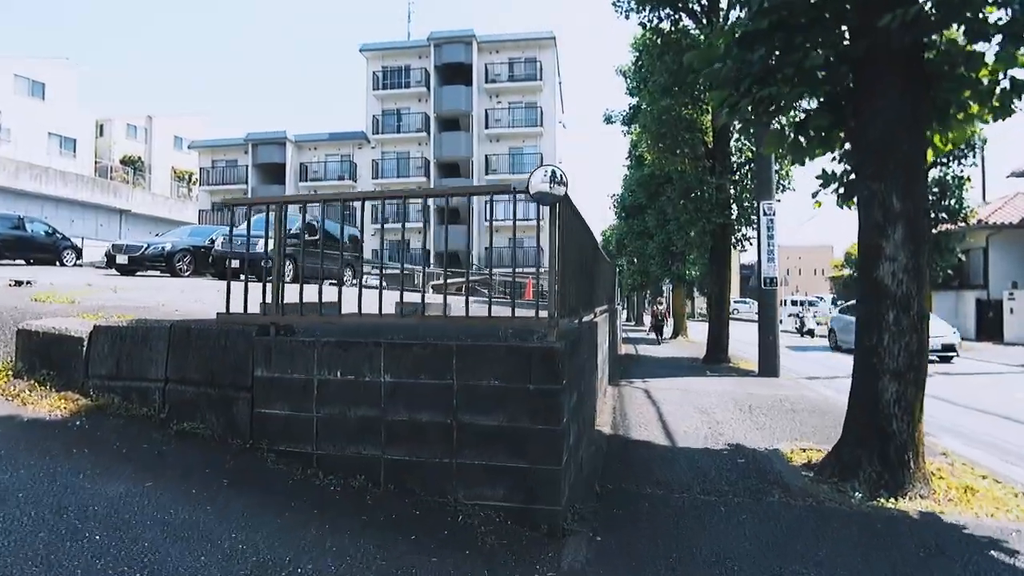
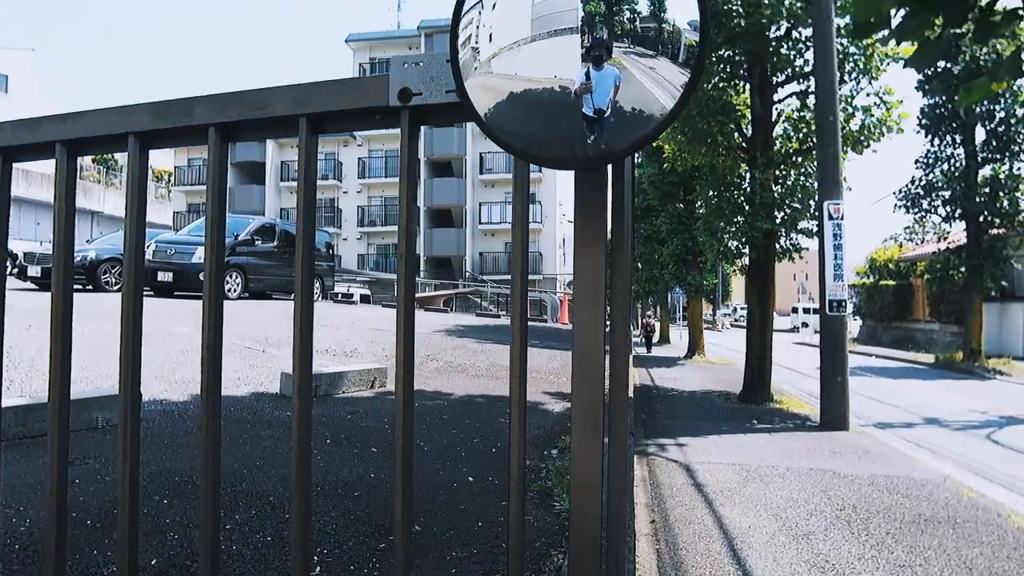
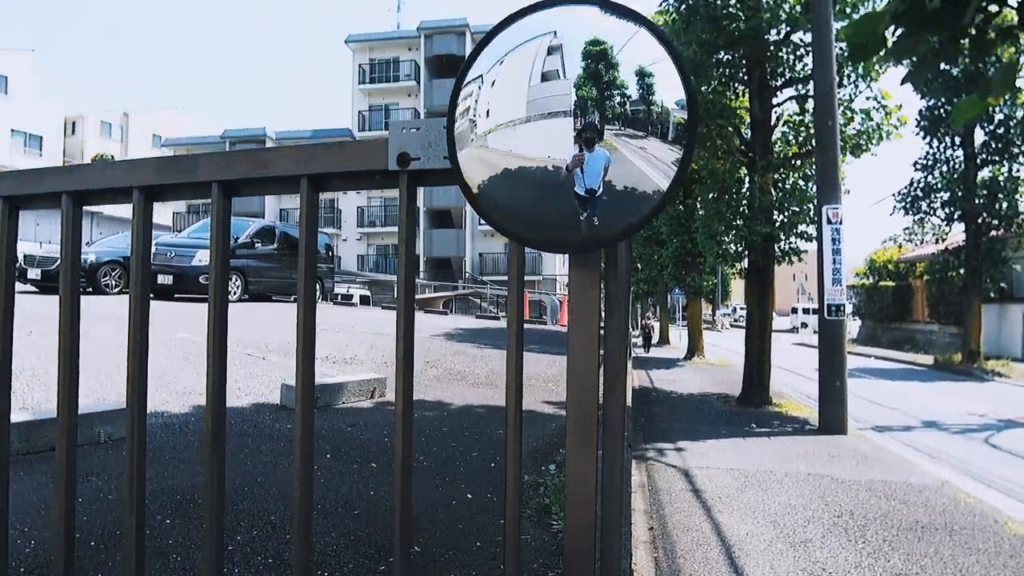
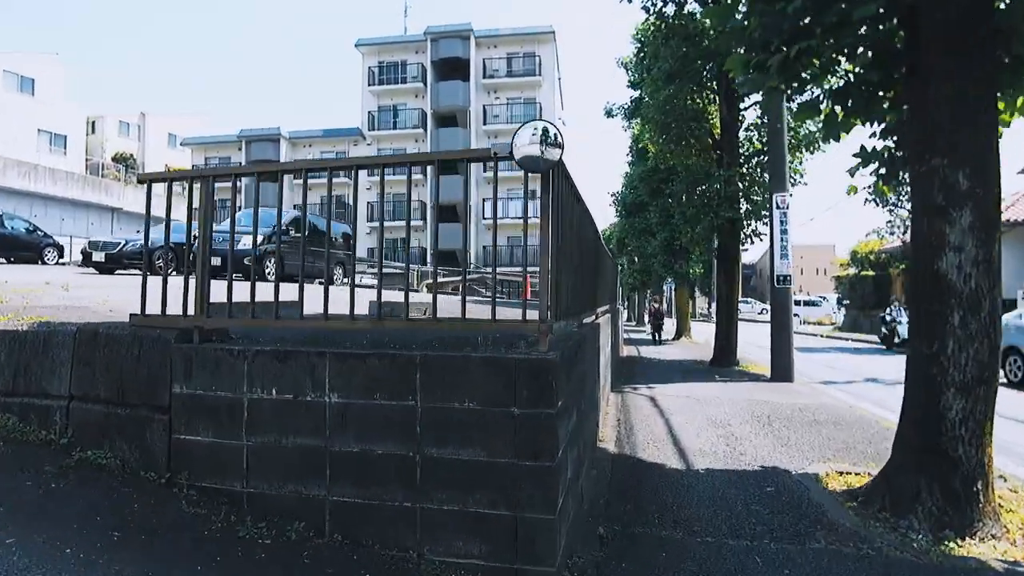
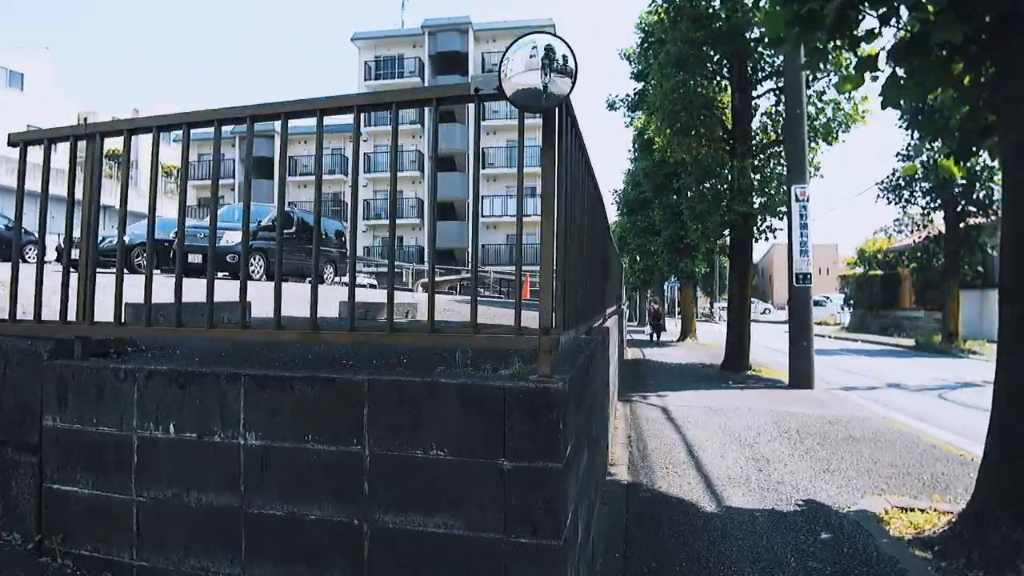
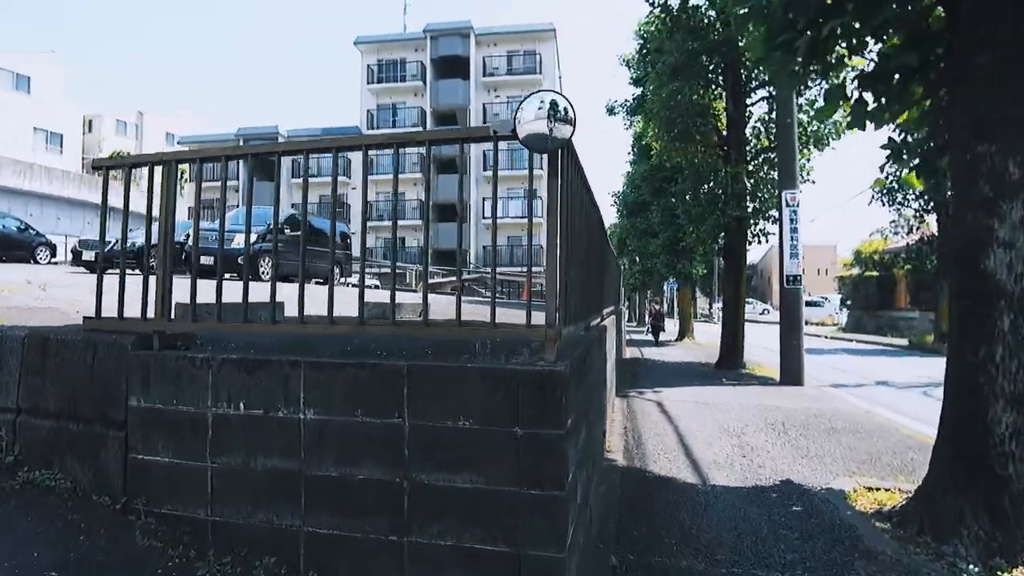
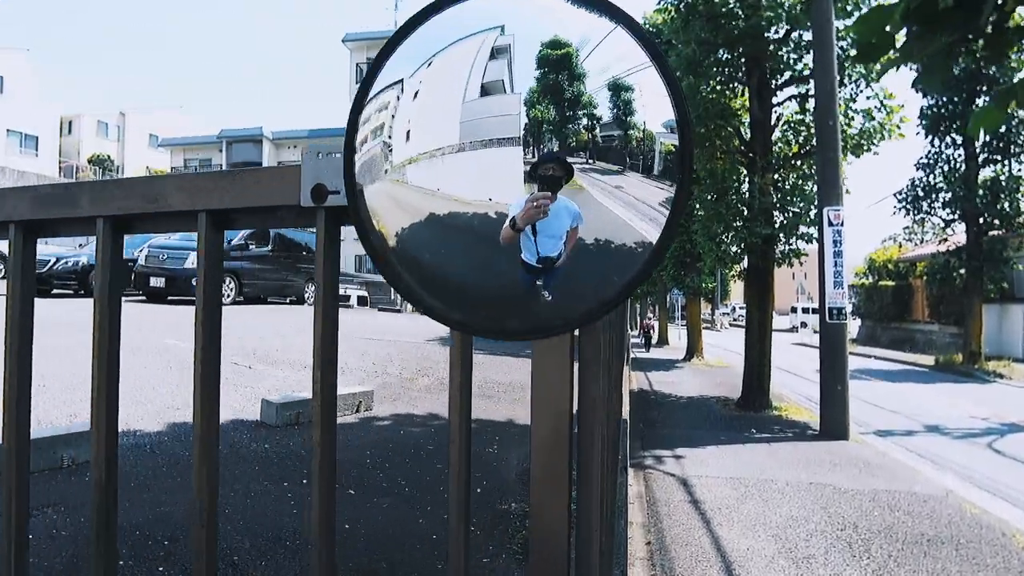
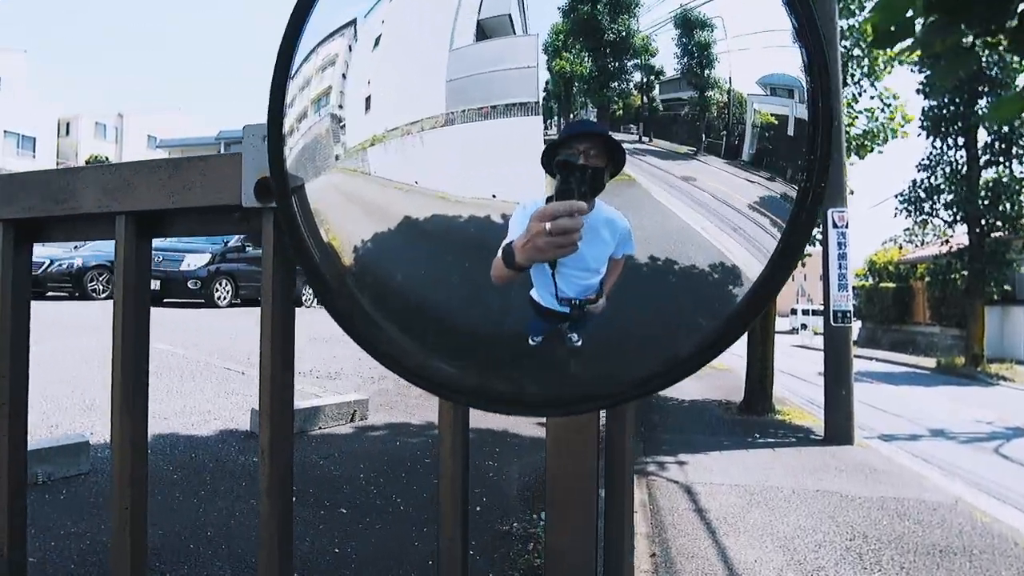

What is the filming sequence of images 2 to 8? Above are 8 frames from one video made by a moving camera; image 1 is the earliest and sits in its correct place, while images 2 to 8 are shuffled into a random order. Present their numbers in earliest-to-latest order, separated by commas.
4, 6, 5, 2, 3, 7, 8
